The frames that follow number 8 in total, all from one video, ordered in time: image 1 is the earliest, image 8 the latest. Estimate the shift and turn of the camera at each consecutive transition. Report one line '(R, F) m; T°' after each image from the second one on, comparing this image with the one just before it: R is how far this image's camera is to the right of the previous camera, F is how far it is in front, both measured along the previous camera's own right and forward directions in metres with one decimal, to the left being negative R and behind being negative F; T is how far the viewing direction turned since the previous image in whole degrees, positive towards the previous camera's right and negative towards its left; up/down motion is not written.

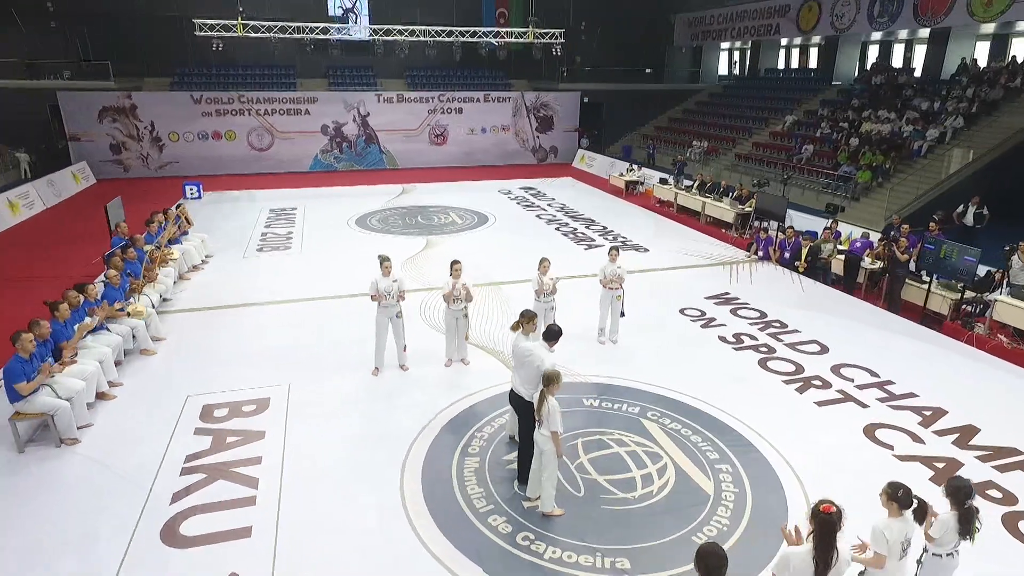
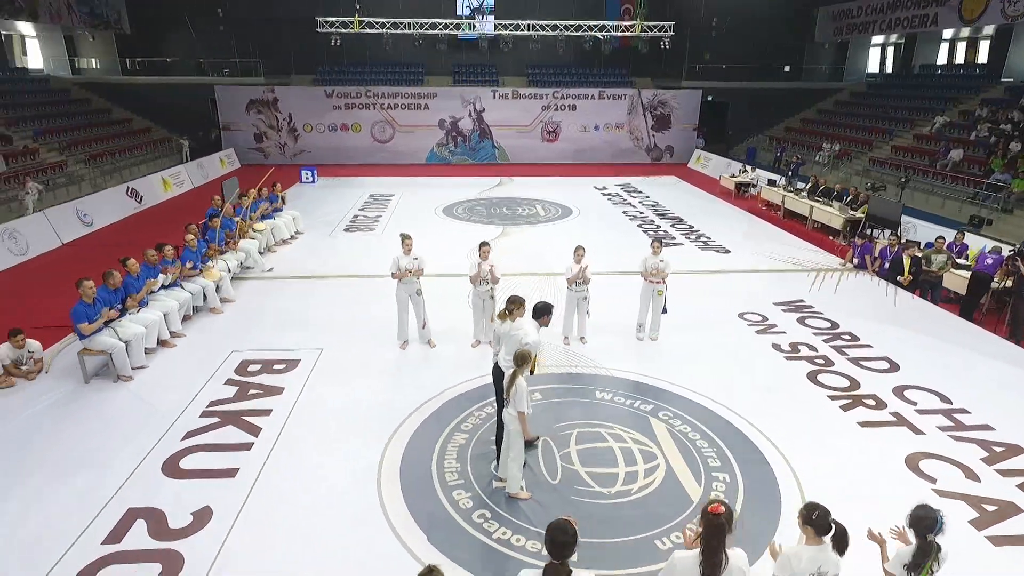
(+1.4, +0.2) m; -12°
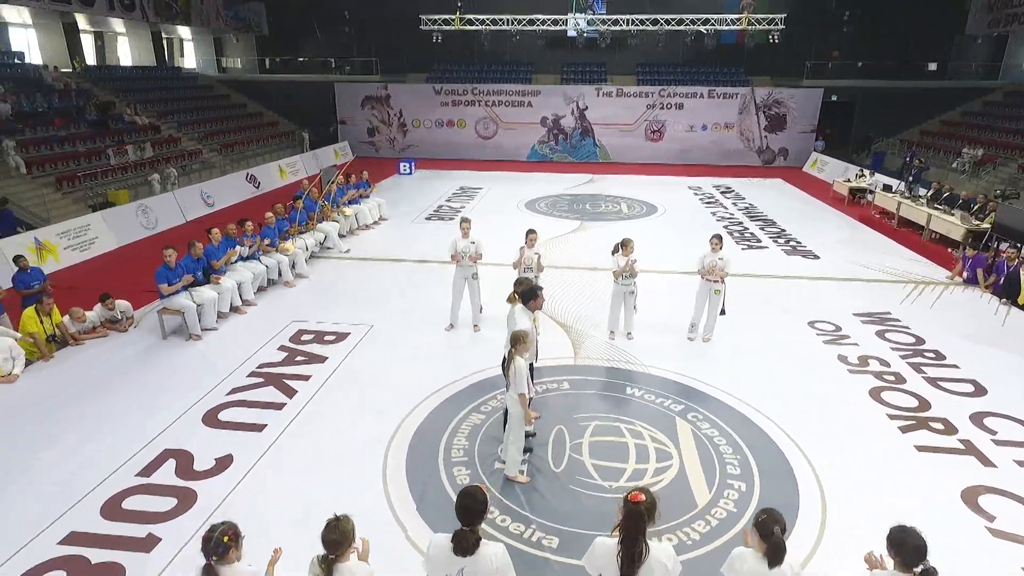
(+1.0, +0.1) m; -10°
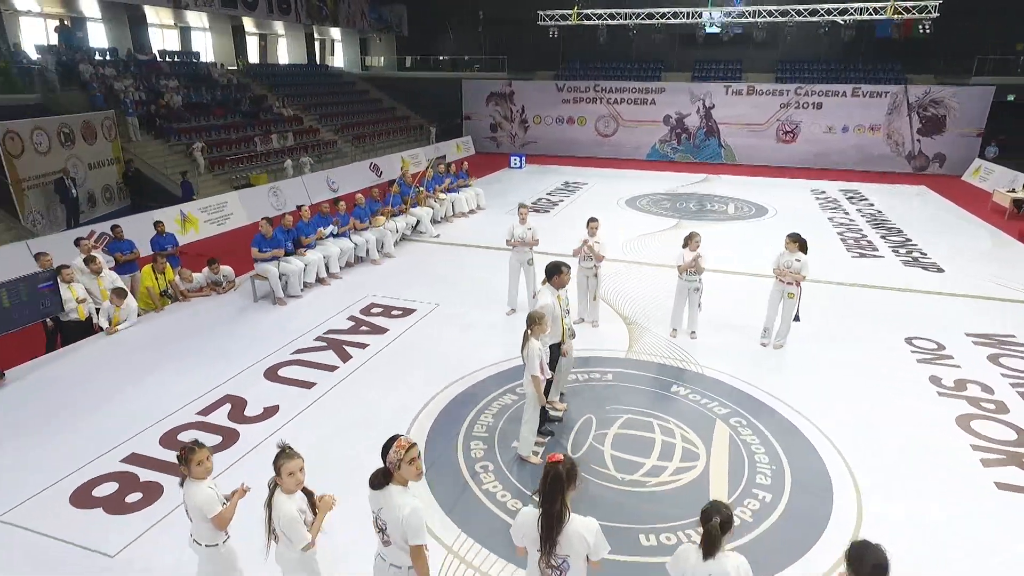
(+1.0, +0.1) m; -12°
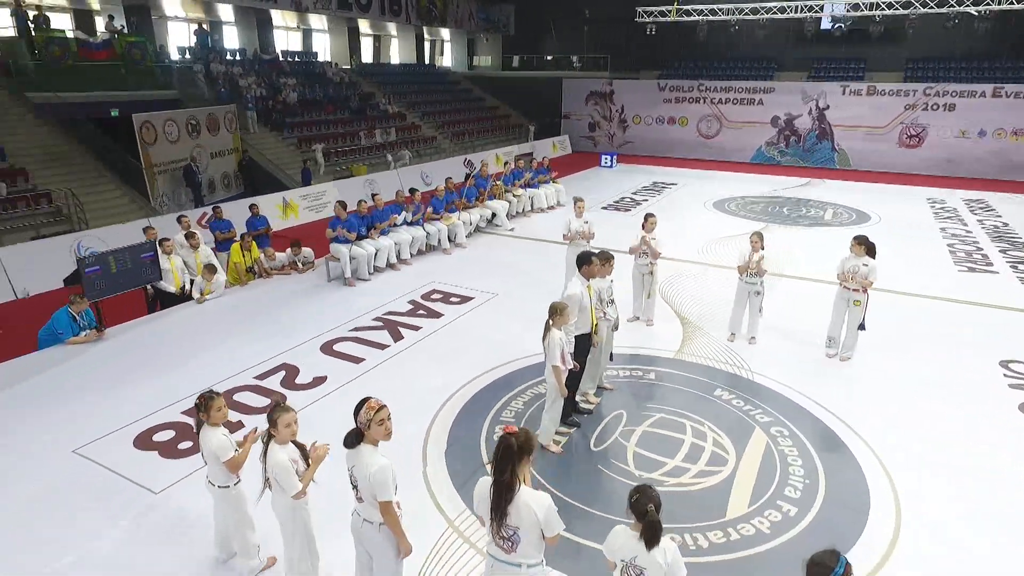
(+0.7, 0.0) m; -9°
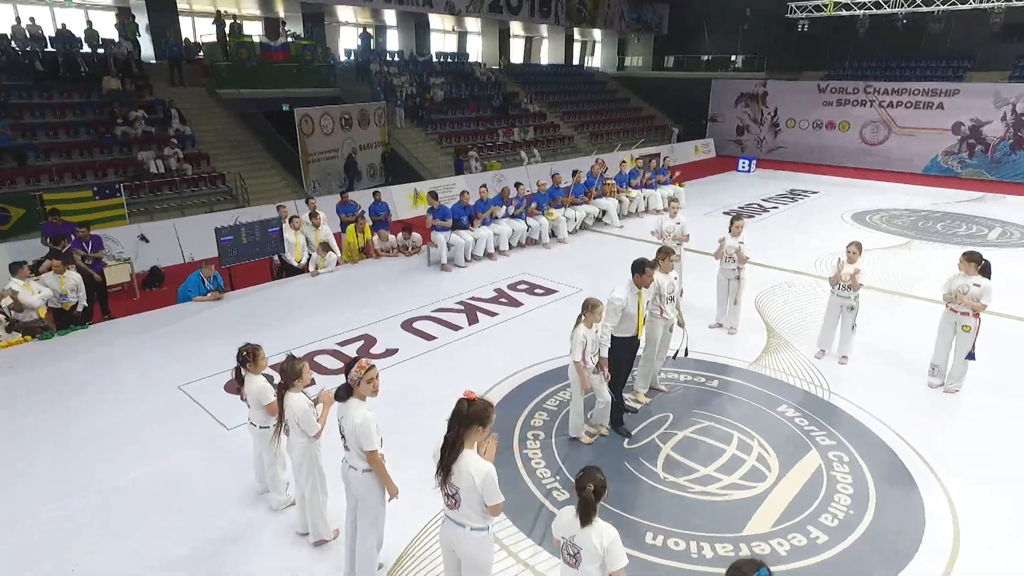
(+1.0, 0.0) m; -13°
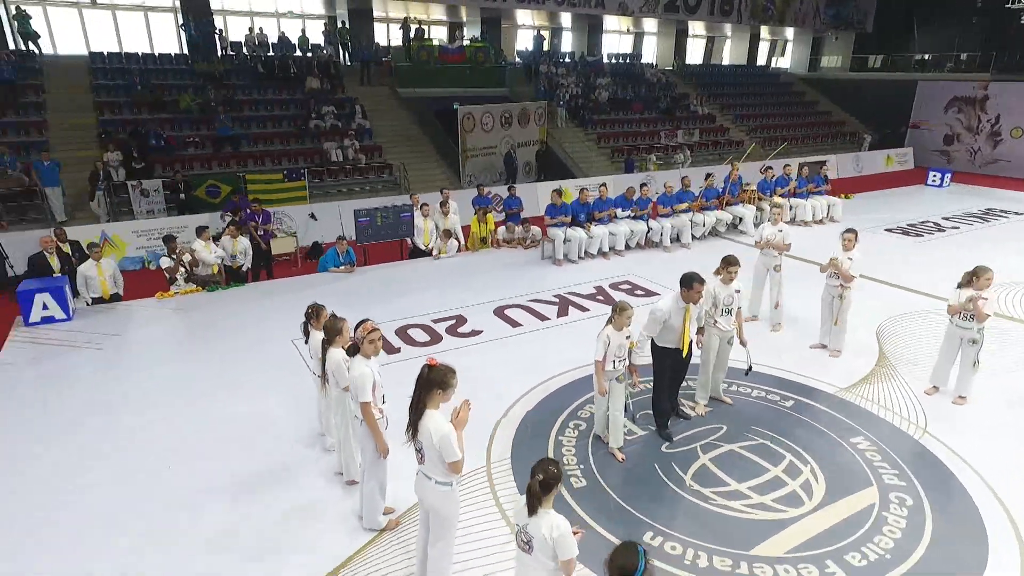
(+1.2, -0.1) m; -16°
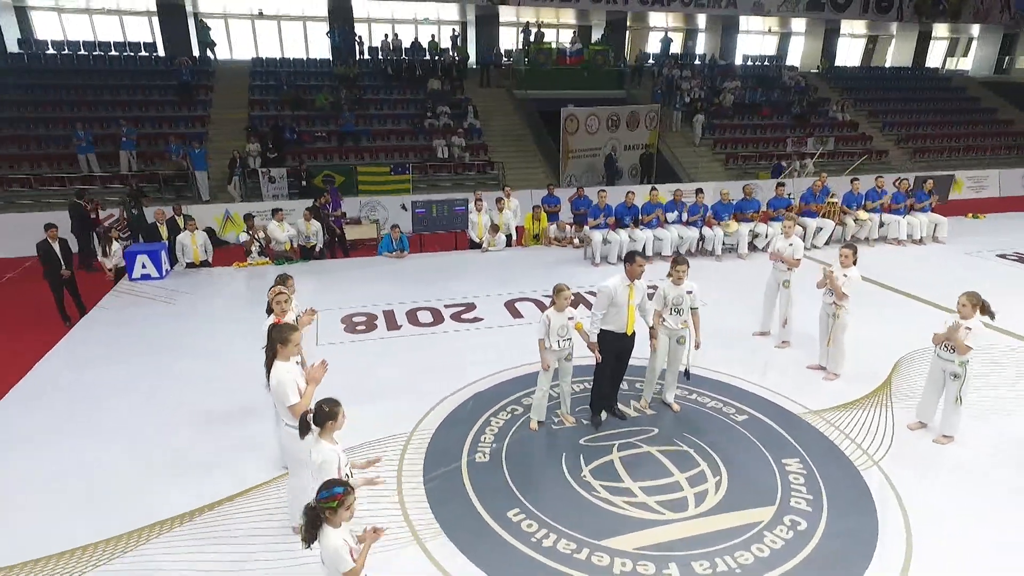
(+2.1, -0.2) m; -13°
